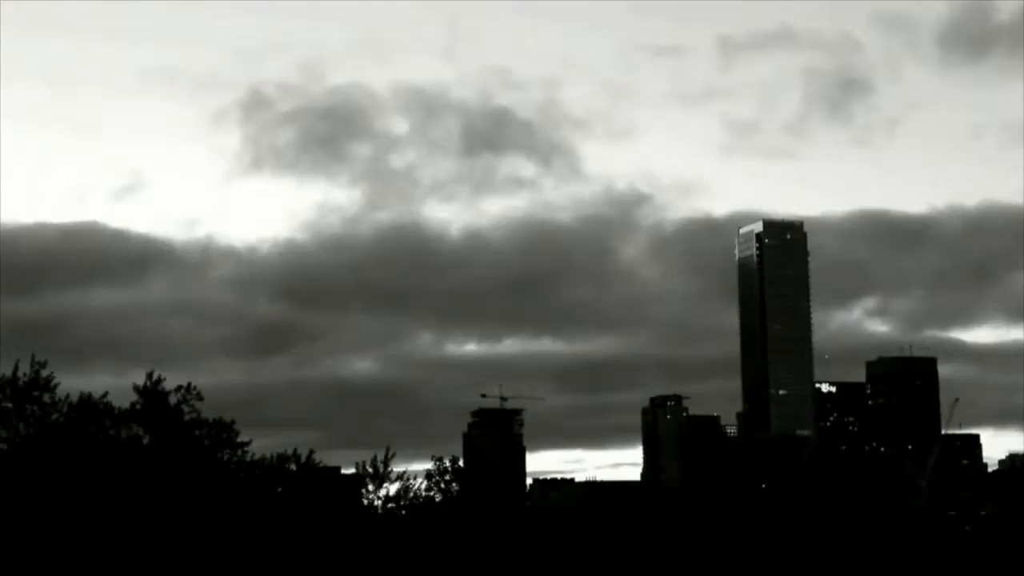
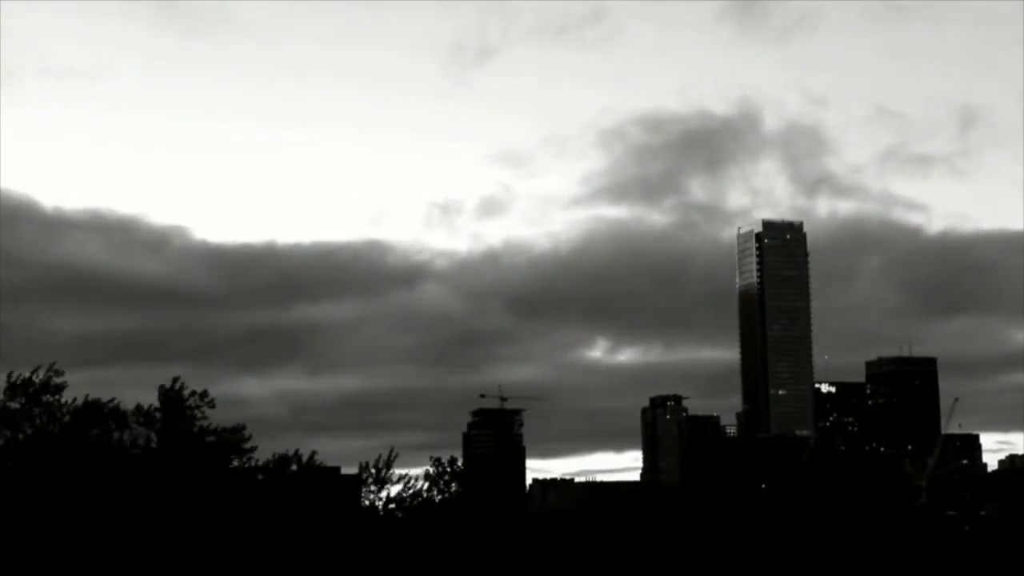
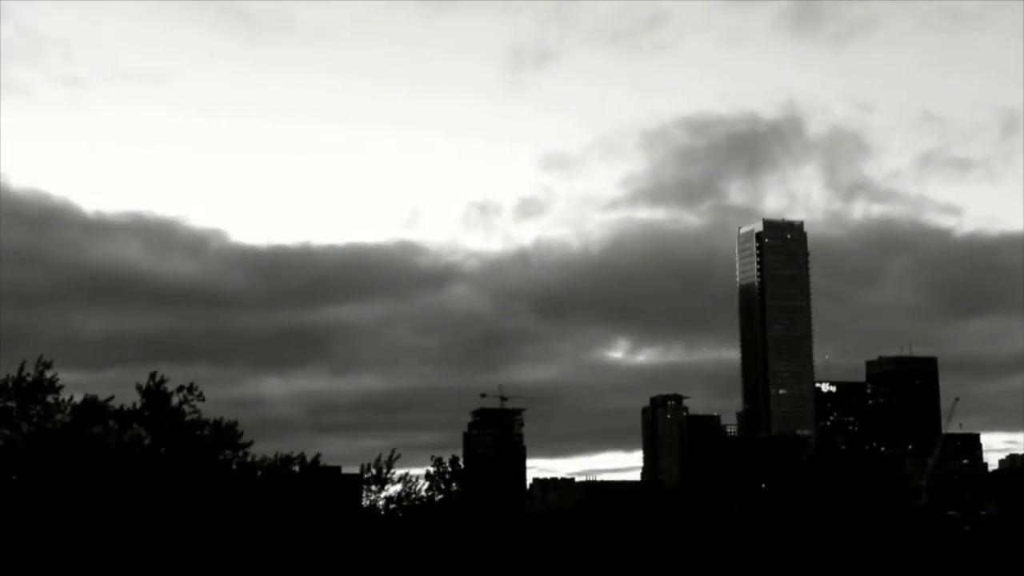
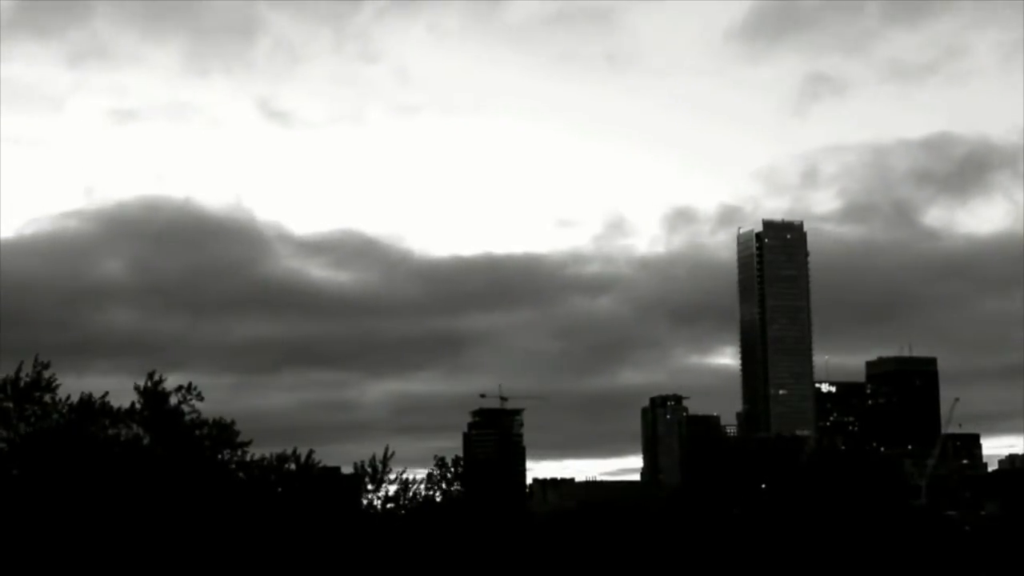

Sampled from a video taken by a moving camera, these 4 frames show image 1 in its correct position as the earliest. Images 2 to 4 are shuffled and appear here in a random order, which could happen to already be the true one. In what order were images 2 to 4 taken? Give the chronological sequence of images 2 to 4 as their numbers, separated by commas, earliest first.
2, 3, 4
